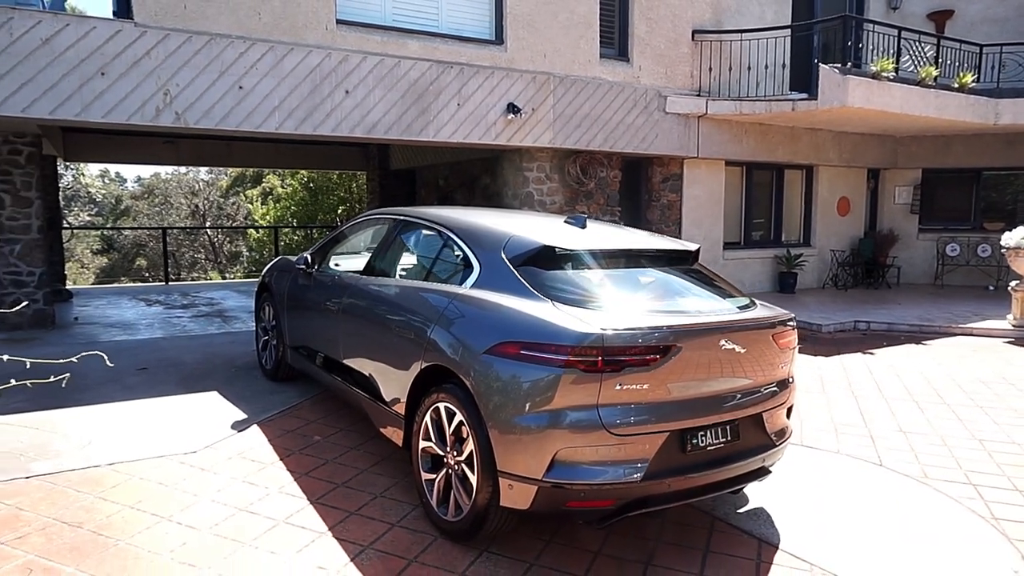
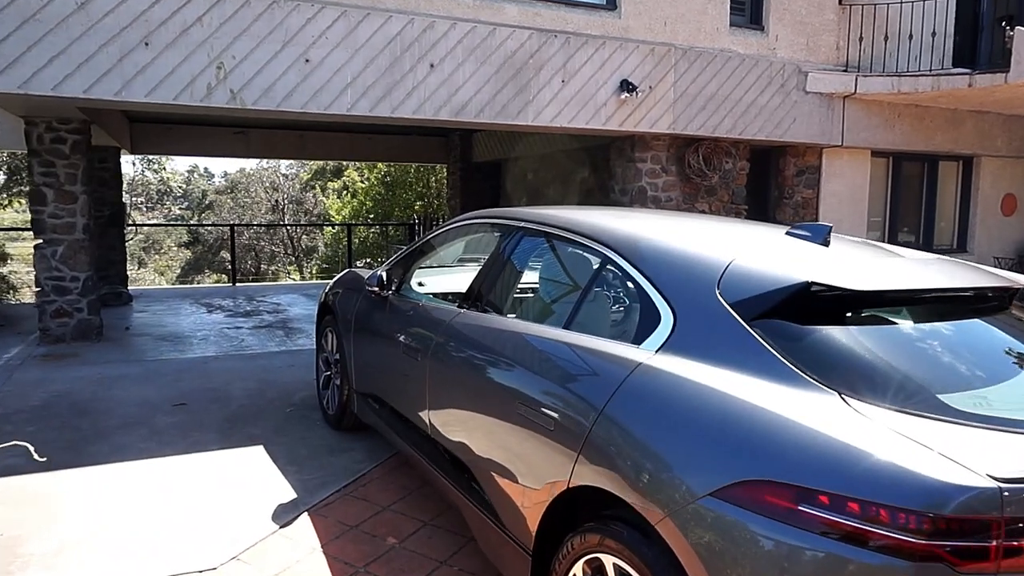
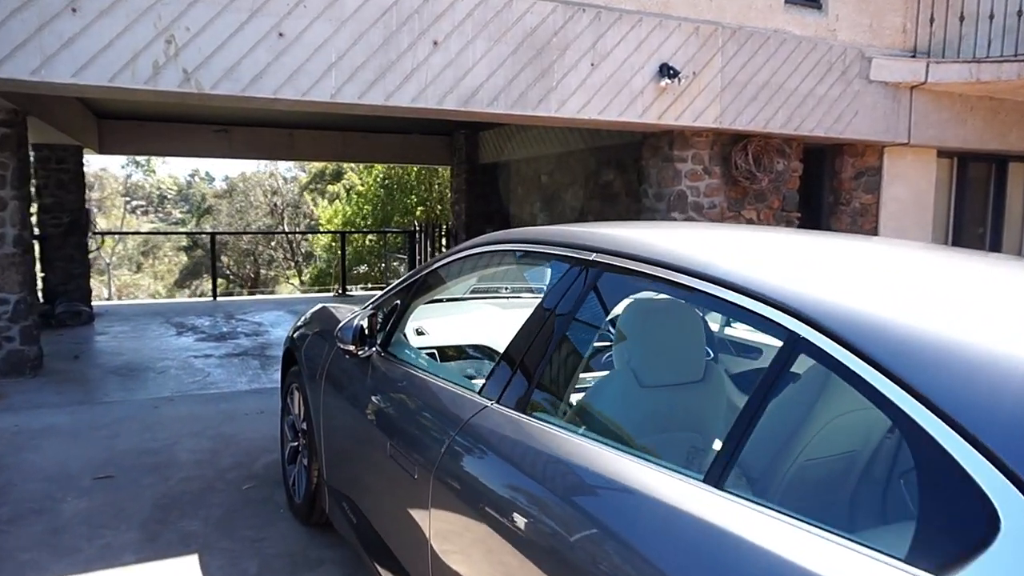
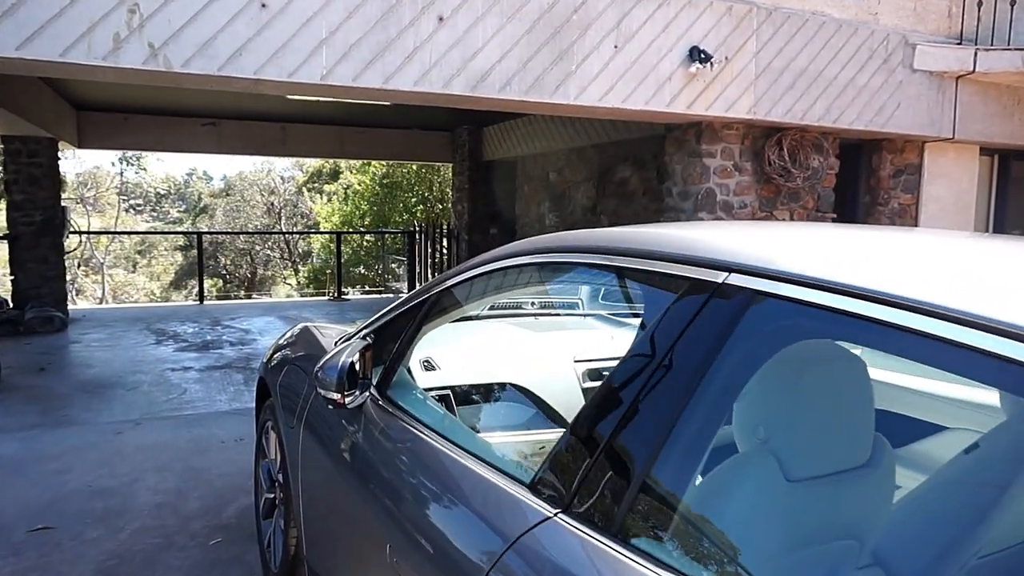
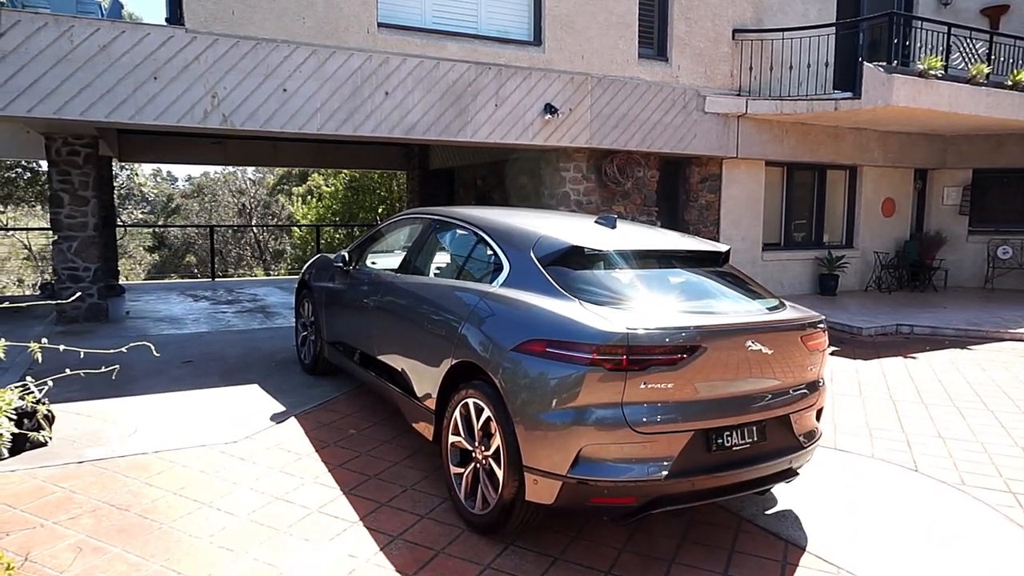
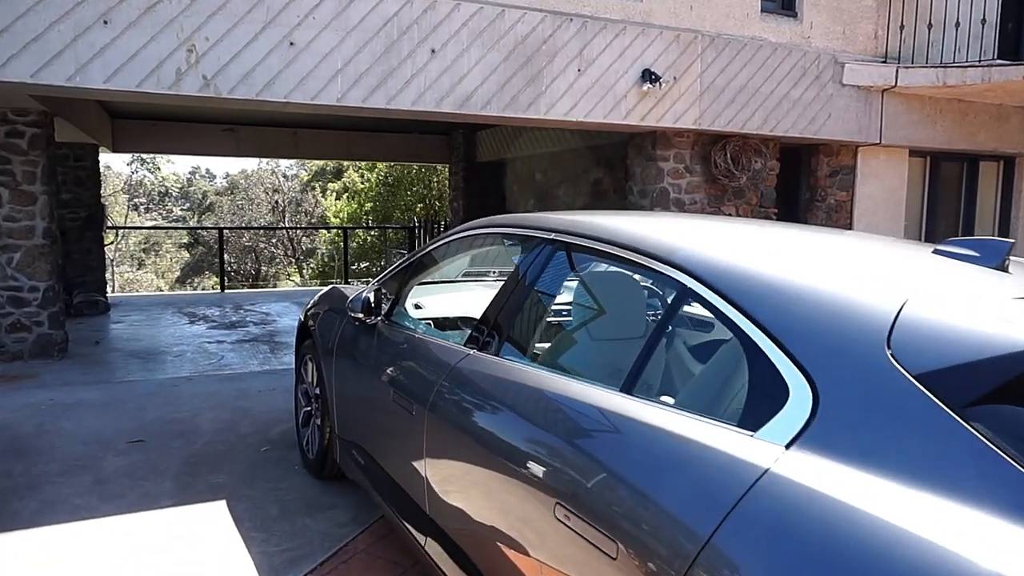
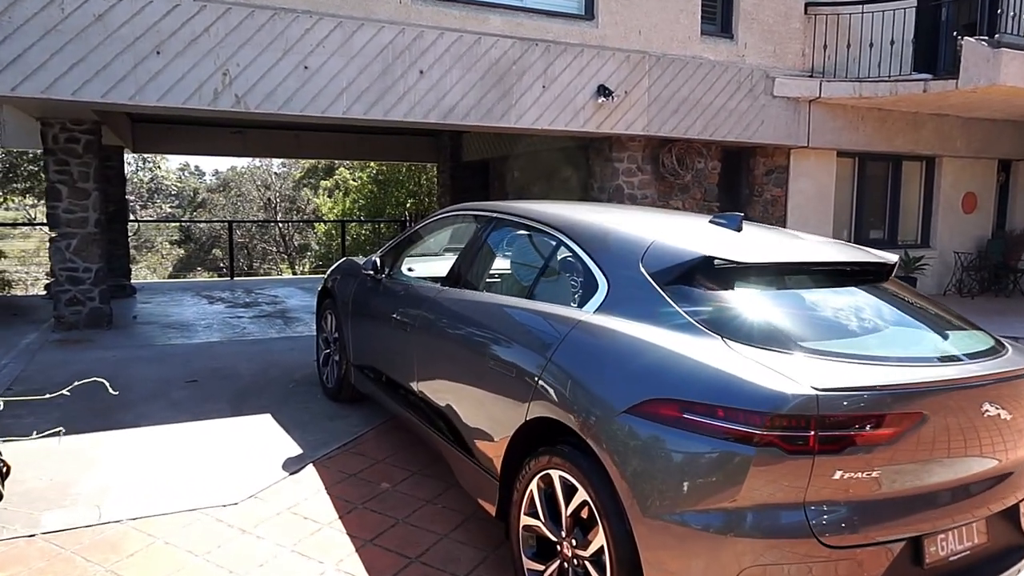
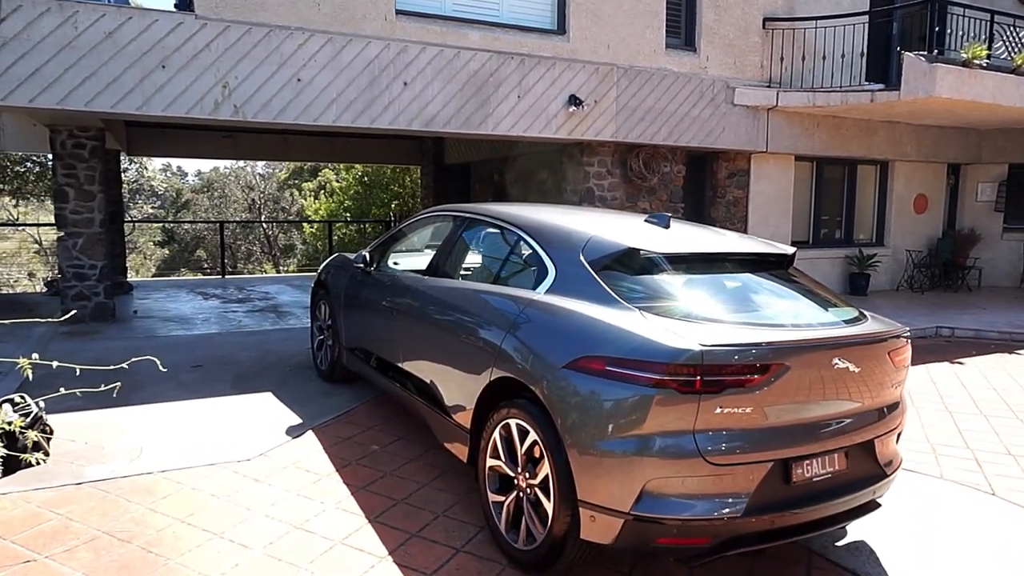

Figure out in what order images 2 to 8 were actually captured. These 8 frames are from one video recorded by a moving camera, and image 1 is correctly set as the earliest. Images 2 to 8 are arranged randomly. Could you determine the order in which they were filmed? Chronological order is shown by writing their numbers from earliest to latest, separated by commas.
5, 8, 7, 2, 6, 3, 4
